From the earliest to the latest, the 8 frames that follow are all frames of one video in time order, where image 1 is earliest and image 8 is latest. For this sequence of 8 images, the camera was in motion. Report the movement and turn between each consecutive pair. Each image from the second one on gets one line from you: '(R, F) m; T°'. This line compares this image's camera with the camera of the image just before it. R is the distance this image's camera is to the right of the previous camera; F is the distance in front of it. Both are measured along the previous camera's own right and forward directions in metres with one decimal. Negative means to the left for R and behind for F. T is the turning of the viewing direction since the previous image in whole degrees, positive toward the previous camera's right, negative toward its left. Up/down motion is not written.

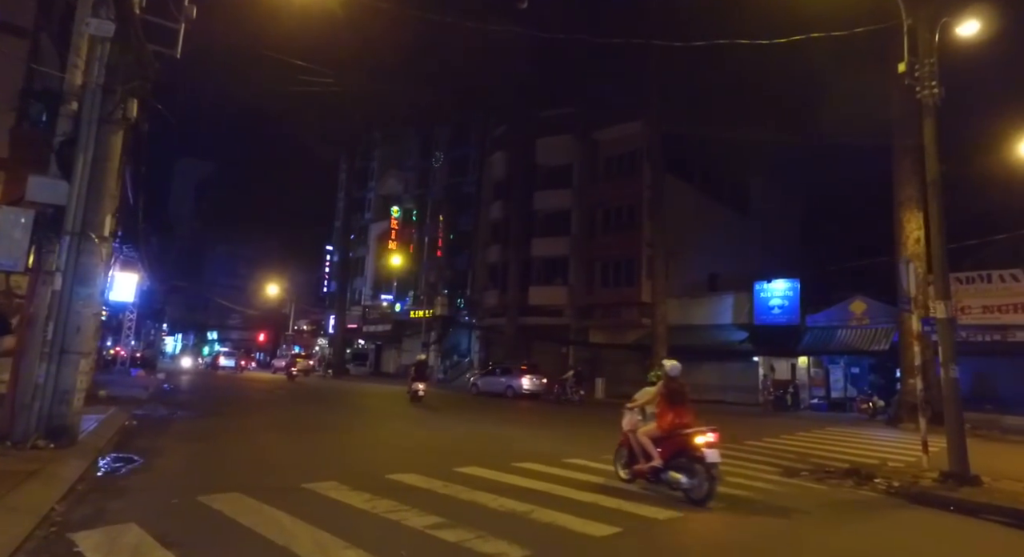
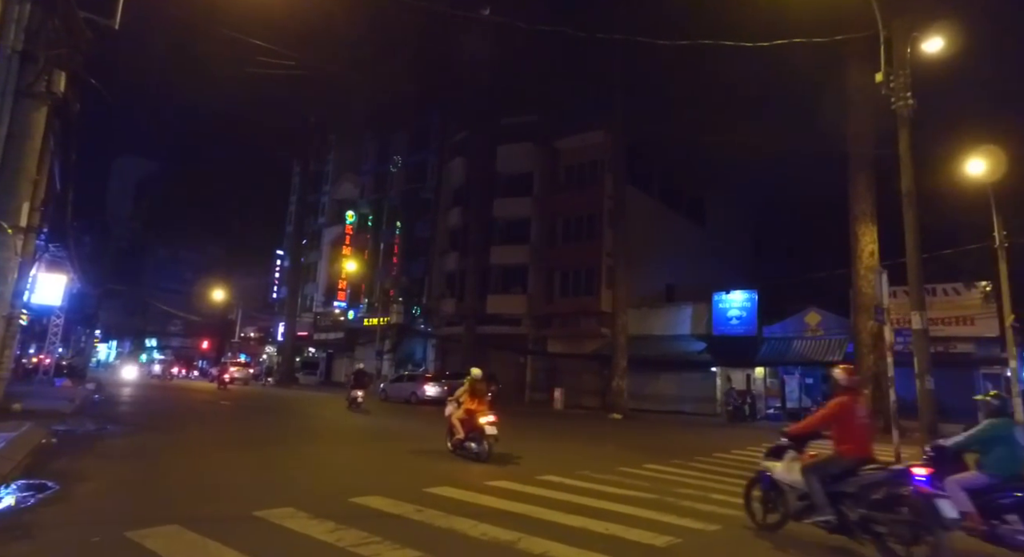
(-0.3, +0.6) m; +4°
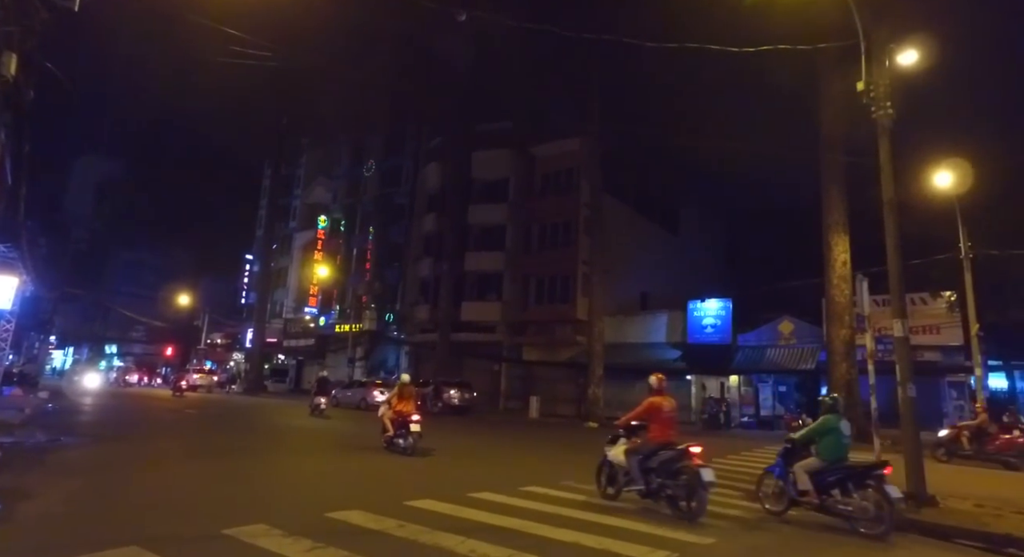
(-0.2, +0.3) m; +3°
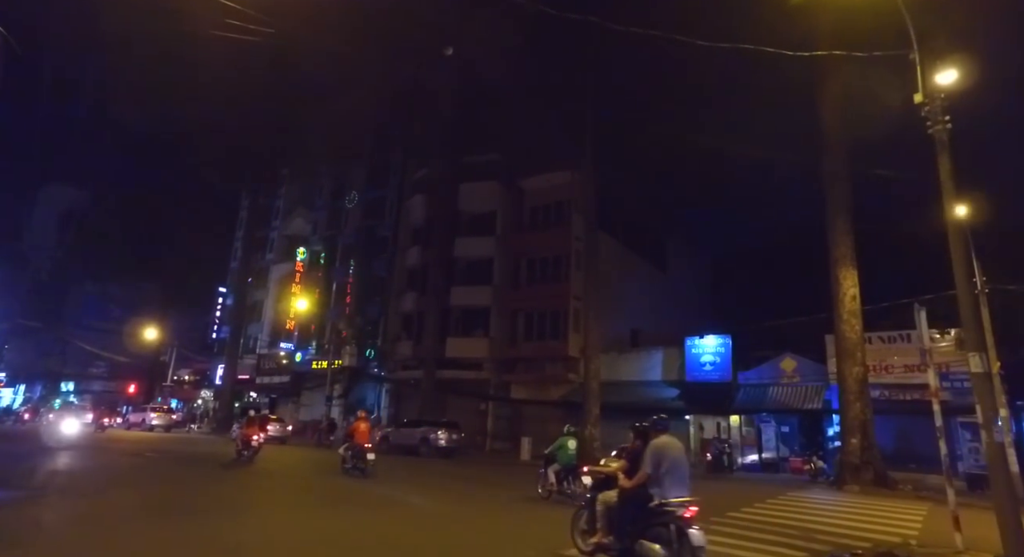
(-0.8, +1.3) m; +2°
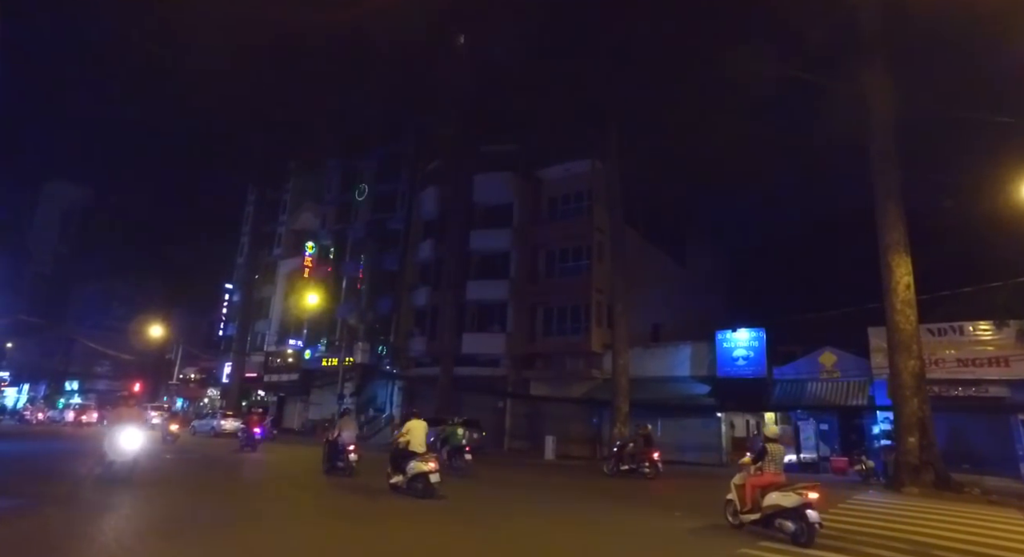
(-0.9, +1.3) m; 0°
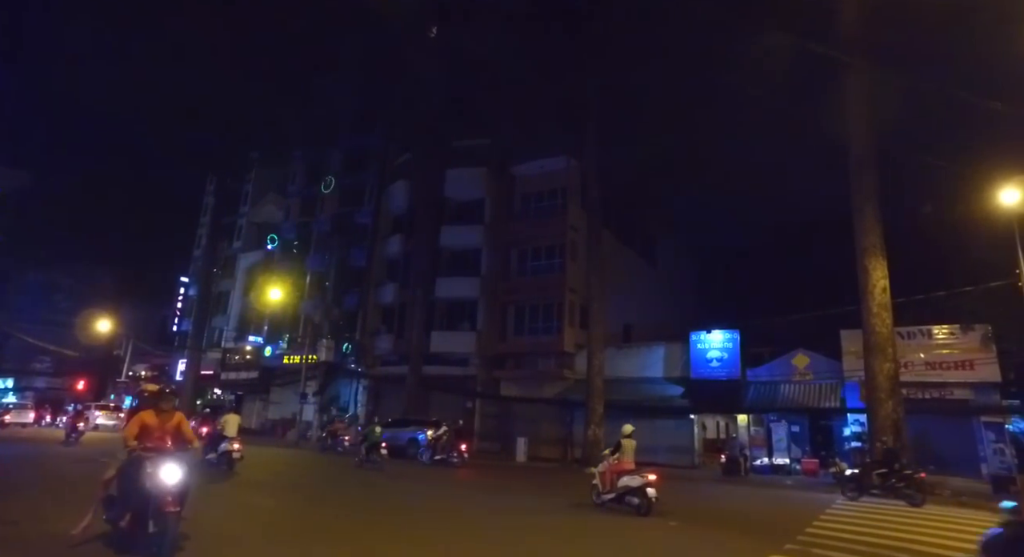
(-0.5, +0.7) m; +4°
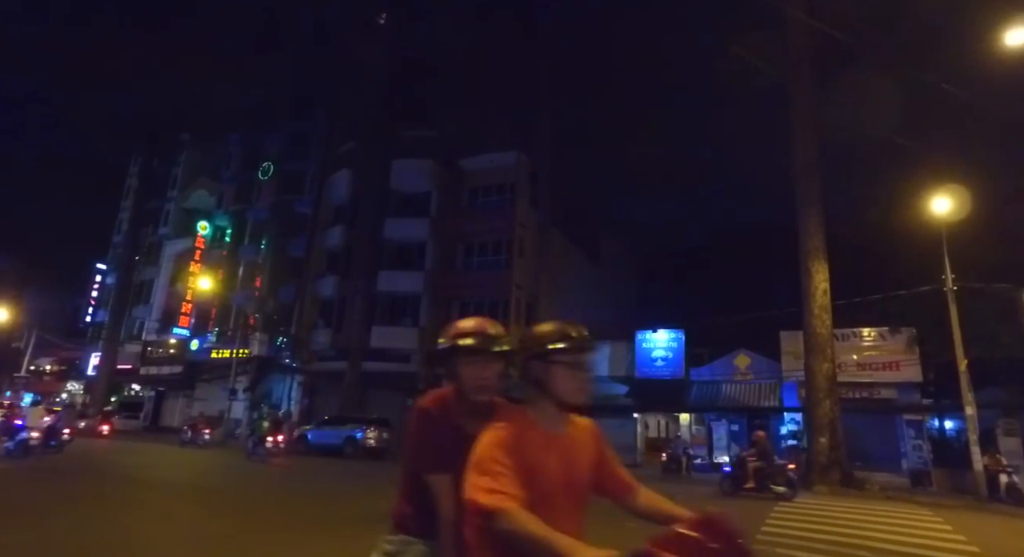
(-0.3, +0.6) m; +6°
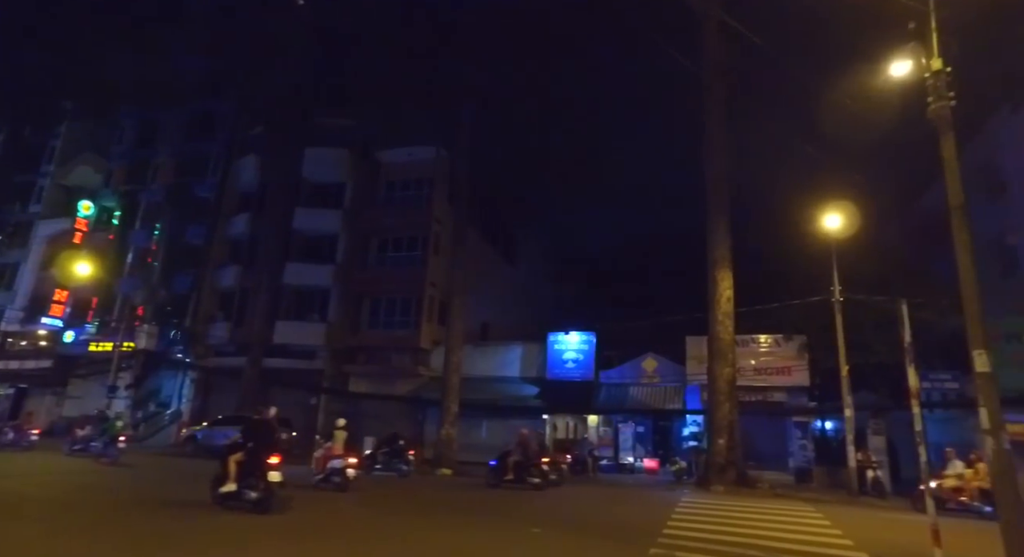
(+0.1, +0.4) m; +8°
